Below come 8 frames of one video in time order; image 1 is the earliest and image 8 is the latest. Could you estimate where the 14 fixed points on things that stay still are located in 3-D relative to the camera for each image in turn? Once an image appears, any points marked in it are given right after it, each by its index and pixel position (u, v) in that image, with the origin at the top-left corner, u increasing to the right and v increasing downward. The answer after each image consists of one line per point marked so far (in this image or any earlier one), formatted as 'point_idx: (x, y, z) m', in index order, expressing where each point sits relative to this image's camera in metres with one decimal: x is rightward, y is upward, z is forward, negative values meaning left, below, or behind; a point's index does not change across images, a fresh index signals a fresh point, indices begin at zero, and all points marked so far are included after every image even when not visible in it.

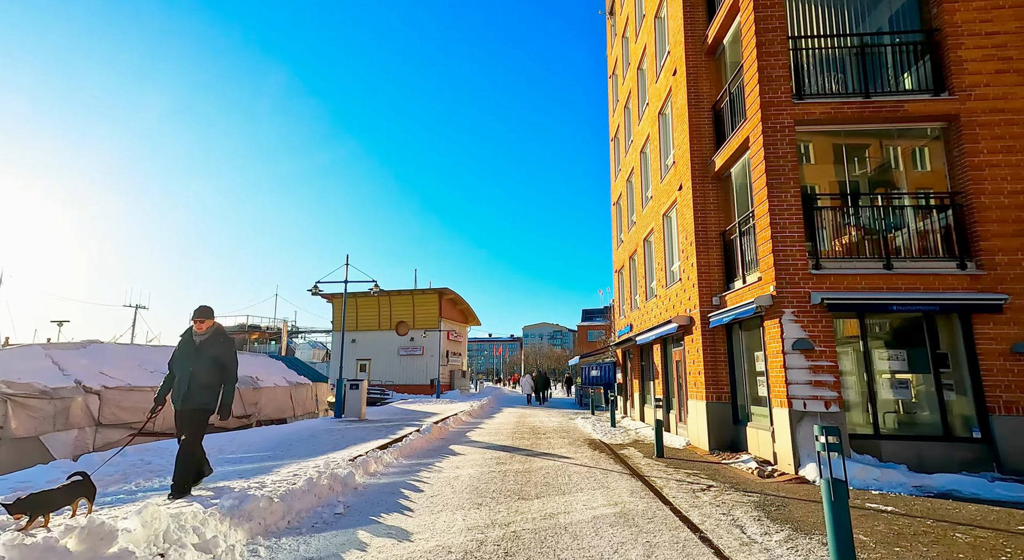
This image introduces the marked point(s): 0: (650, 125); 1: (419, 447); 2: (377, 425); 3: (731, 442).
0: (+4.3, +4.7, +15.9) m
1: (-1.9, -3.4, +10.7) m
2: (-3.6, -3.9, +14.0) m
3: (+4.4, -3.3, +10.4) m
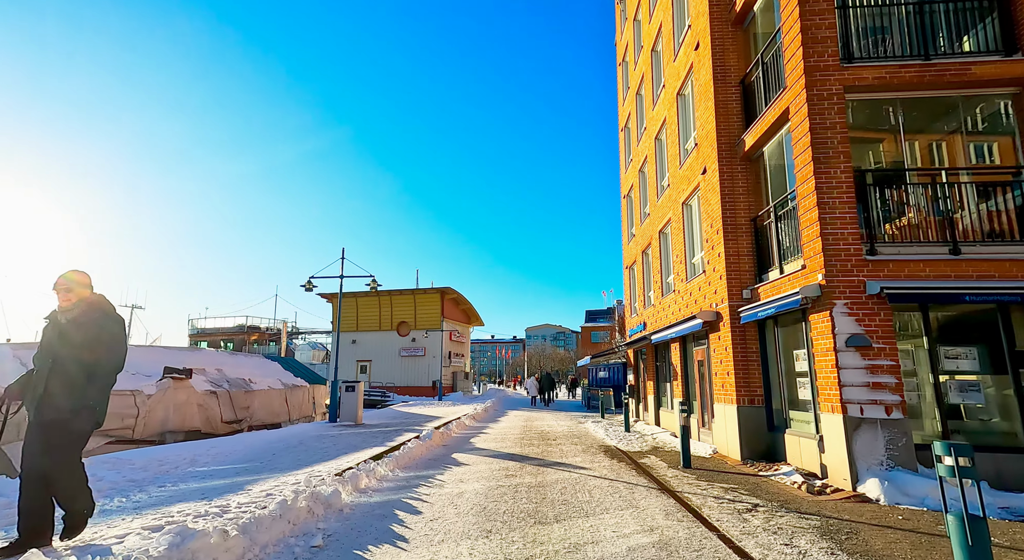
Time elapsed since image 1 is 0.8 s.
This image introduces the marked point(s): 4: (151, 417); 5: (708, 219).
0: (+4.4, +4.9, +14.9) m
1: (-1.7, -3.3, +9.6) m
2: (-3.4, -3.7, +13.0) m
3: (+4.6, -3.1, +9.4) m
4: (-9.3, -3.5, +13.5) m
5: (+4.3, +1.3, +11.3) m
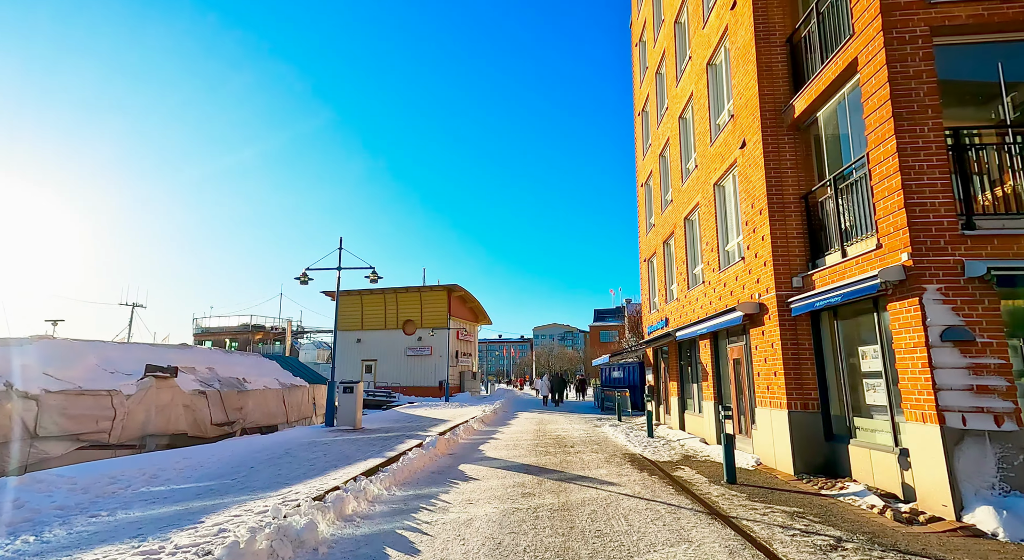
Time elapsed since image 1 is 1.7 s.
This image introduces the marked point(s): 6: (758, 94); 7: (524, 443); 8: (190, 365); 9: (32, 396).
0: (+4.7, +5.1, +13.6) m
1: (-1.5, -3.0, +8.4) m
2: (-3.1, -3.5, +11.8) m
3: (+4.8, -2.9, +8.1) m
4: (-9.0, -3.3, +12.3) m
5: (+4.5, +1.6, +10.0) m
6: (+4.4, +3.3, +9.4) m
7: (+0.3, -3.9, +12.6) m
8: (-9.9, -2.6, +16.1) m
9: (-9.7, -2.3, +10.5) m
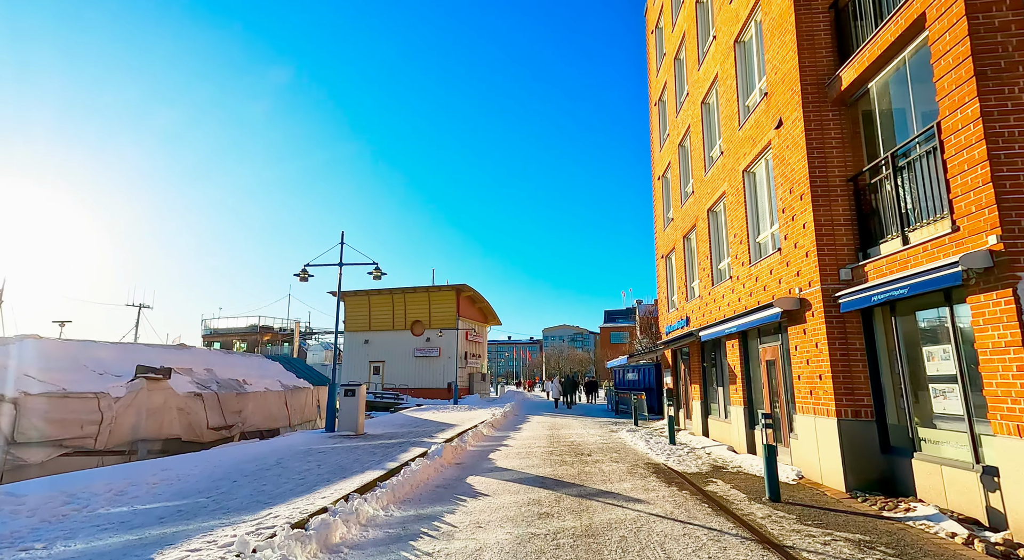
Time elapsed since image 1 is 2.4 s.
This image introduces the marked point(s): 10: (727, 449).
0: (+5.0, +5.2, +12.6) m
1: (-1.3, -2.9, +7.6) m
2: (-2.9, -3.4, +11.0) m
3: (+5.0, -2.7, +7.1) m
4: (-8.8, -3.2, +11.6) m
5: (+4.8, +1.7, +9.0) m
6: (+4.6, +3.5, +8.4) m
7: (+0.6, -3.8, +11.7) m
8: (-9.6, -2.6, +15.4) m
9: (-9.4, -2.2, +9.8) m
10: (+4.8, -3.8, +11.6) m
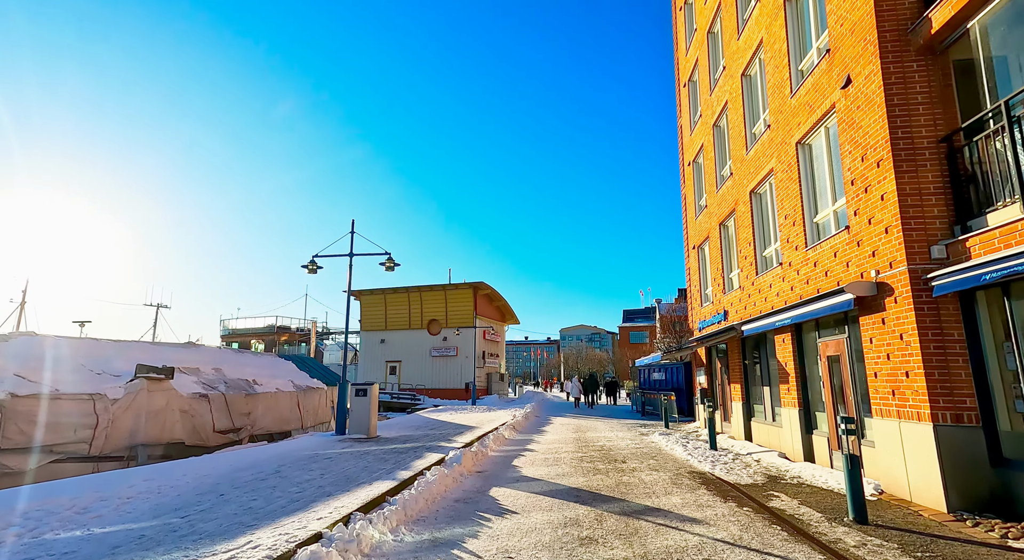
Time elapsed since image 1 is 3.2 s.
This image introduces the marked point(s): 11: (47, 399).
0: (+5.5, +5.5, +11.4) m
1: (-0.9, -2.7, +6.5) m
2: (-2.4, -3.2, +10.0) m
3: (+5.4, -2.5, +5.9) m
4: (-8.2, -3.0, +10.8) m
5: (+5.2, +1.9, +7.8) m
6: (+5.0, +3.7, +7.2) m
7: (+1.1, -3.6, +10.6) m
8: (-8.9, -2.4, +14.6) m
9: (-9.0, -2.1, +9.0) m
10: (+5.3, -3.5, +10.4) m
11: (-8.8, -2.2, +9.8) m
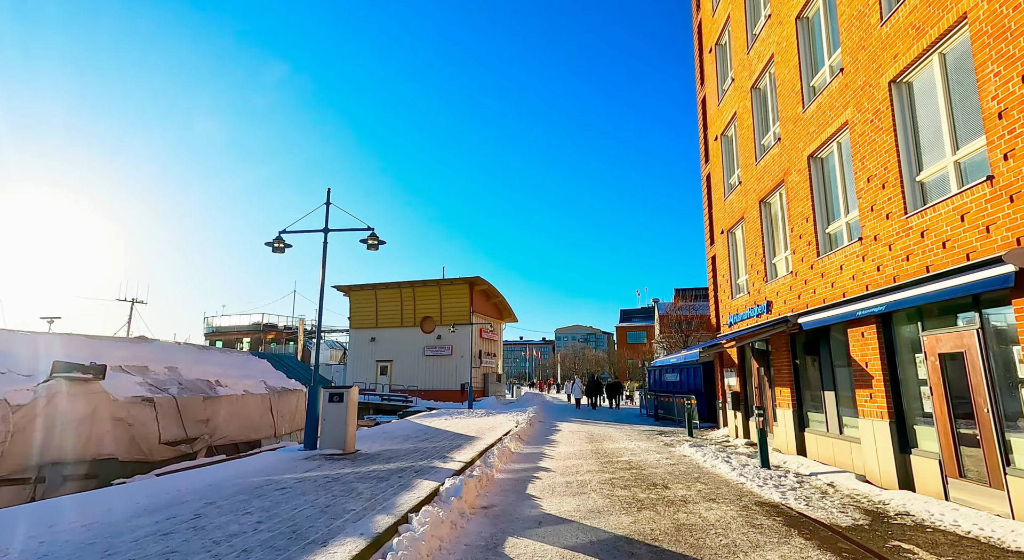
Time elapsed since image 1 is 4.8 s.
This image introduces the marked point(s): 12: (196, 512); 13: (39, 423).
0: (+5.7, +5.9, +9.3) m
1: (-0.6, -2.3, +4.3) m
2: (-2.2, -2.8, +7.8) m
3: (+5.6, -2.1, +3.7) m
4: (-8.0, -2.6, +8.5) m
5: (+5.4, +2.3, +5.7) m
6: (+5.3, +4.1, +5.1) m
7: (+1.3, -3.2, +8.4) m
8: (-8.8, -2.0, +12.3) m
9: (-8.8, -1.7, +6.7) m
10: (+5.5, -3.2, +8.2) m
11: (-8.6, -1.8, +7.5) m
12: (-3.2, -2.3, +5.2) m
13: (-8.0, -2.4, +8.9) m
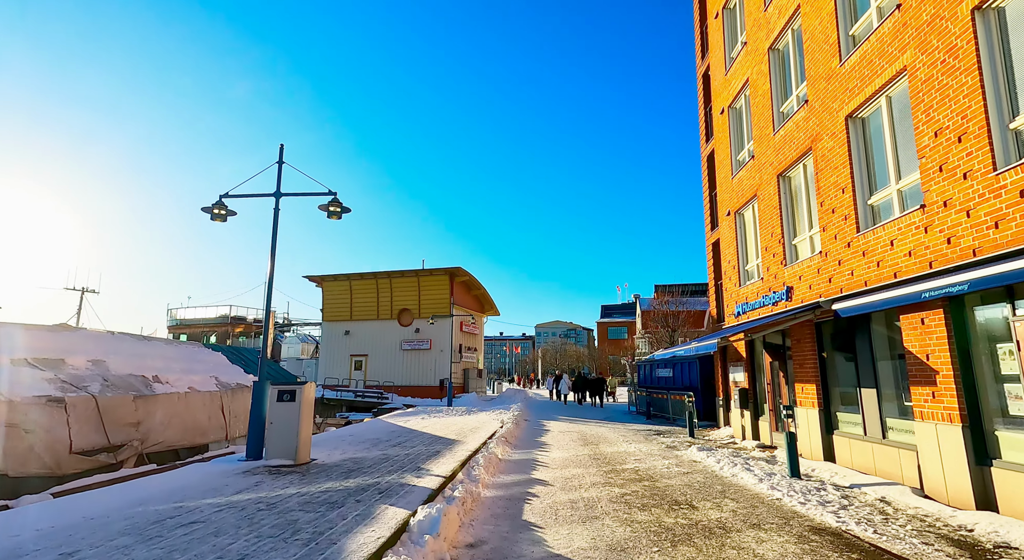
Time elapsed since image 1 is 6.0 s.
0: (+5.7, +6.2, +7.8) m
1: (-0.6, -2.0, +2.7) m
2: (-2.3, -2.4, +6.1) m
3: (+5.7, -1.8, +2.3) m
4: (-8.2, -2.2, +6.6) m
5: (+5.4, +2.6, +4.2) m
6: (+5.3, +4.4, +3.6) m
7: (+1.2, -2.9, +6.8) m
8: (-9.0, -1.5, +10.3) m
9: (-8.8, -1.2, +4.8) m
10: (+5.4, -2.8, +6.8) m
11: (-8.6, -1.3, +5.5) m
12: (-3.1, -1.9, +3.5) m
13: (-8.1, -2.0, +6.9) m
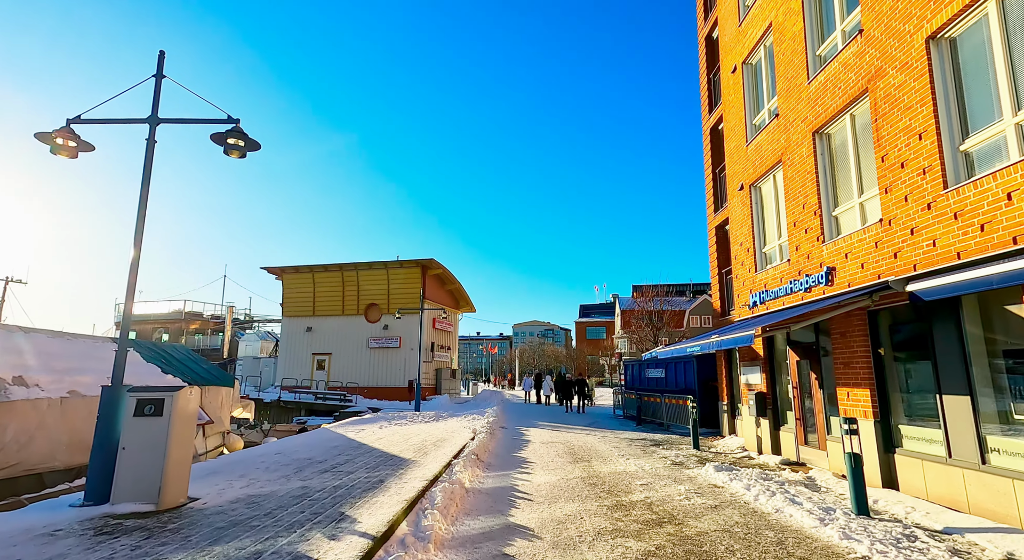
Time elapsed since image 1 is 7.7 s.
0: (+5.4, +6.6, +5.6) m
1: (-0.7, -1.5, +0.2) m
2: (-2.5, -2.0, +3.5) m
3: (+5.6, -1.5, +0.2) m
4: (-8.4, -1.7, +3.8) m
5: (+5.3, +3.0, +2.1) m
6: (+5.3, +4.8, +1.4) m
7: (+0.9, -2.5, +4.5) m
8: (-9.4, -1.0, +7.5) m
9: (-9.0, -0.7, +2.0) m
10: (+5.1, -2.5, +4.7) m
11: (-8.8, -0.9, +2.8) m
12: (-3.3, -1.5, +0.9) m
13: (-8.4, -1.5, +4.2) m
